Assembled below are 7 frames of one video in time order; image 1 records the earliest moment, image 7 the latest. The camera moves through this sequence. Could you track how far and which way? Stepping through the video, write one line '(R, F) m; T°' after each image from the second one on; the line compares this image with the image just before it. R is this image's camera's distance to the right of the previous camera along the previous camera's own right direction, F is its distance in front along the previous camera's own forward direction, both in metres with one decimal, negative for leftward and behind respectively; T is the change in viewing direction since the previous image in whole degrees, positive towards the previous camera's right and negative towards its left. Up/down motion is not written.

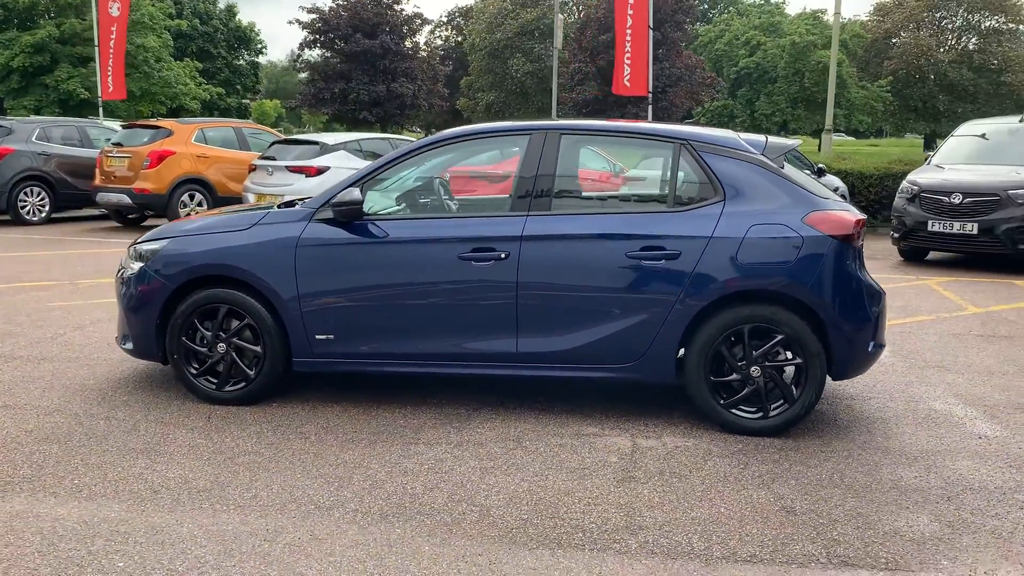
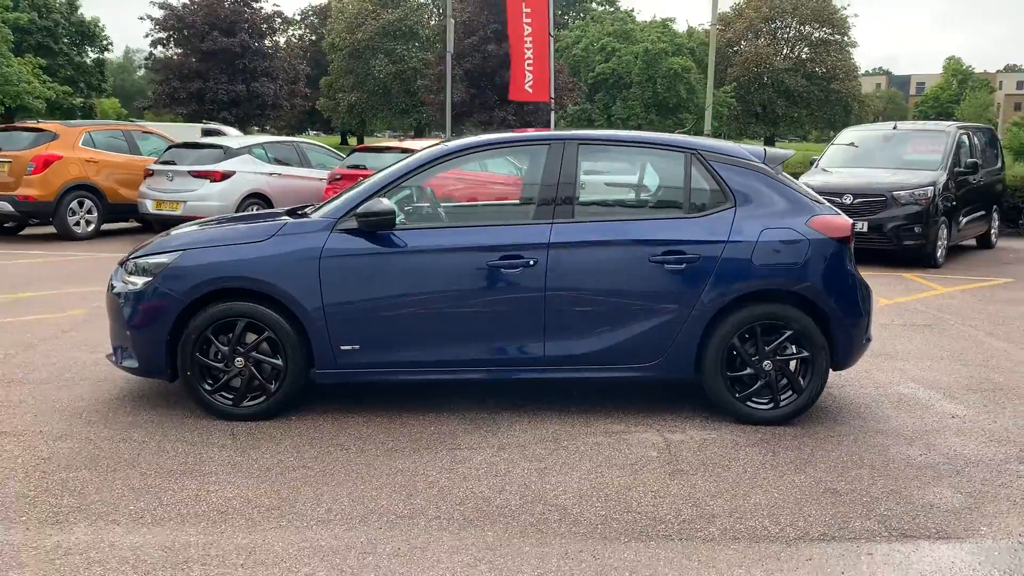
(-0.9, -0.1) m; +9°
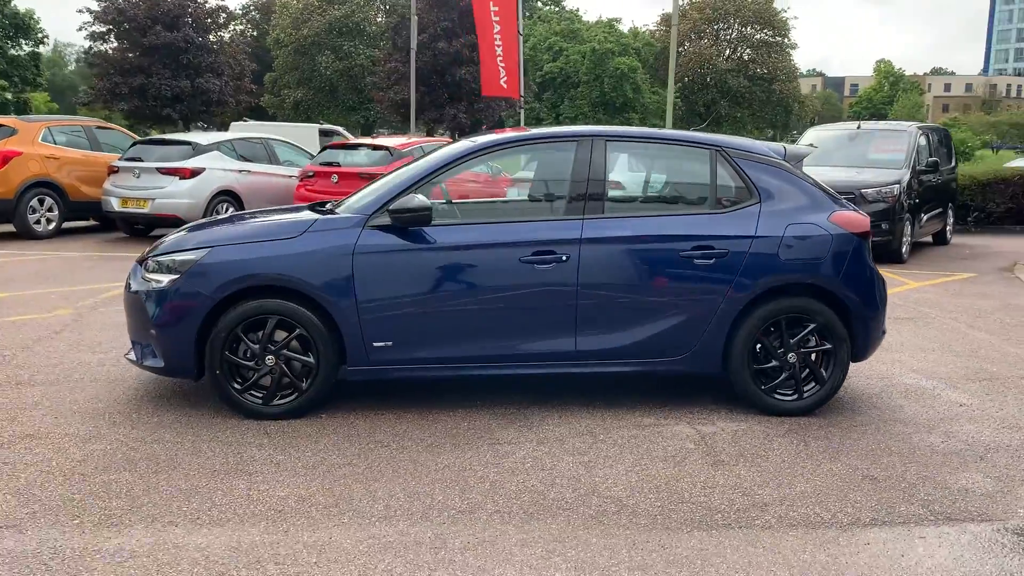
(-0.5, 0.0) m; +4°
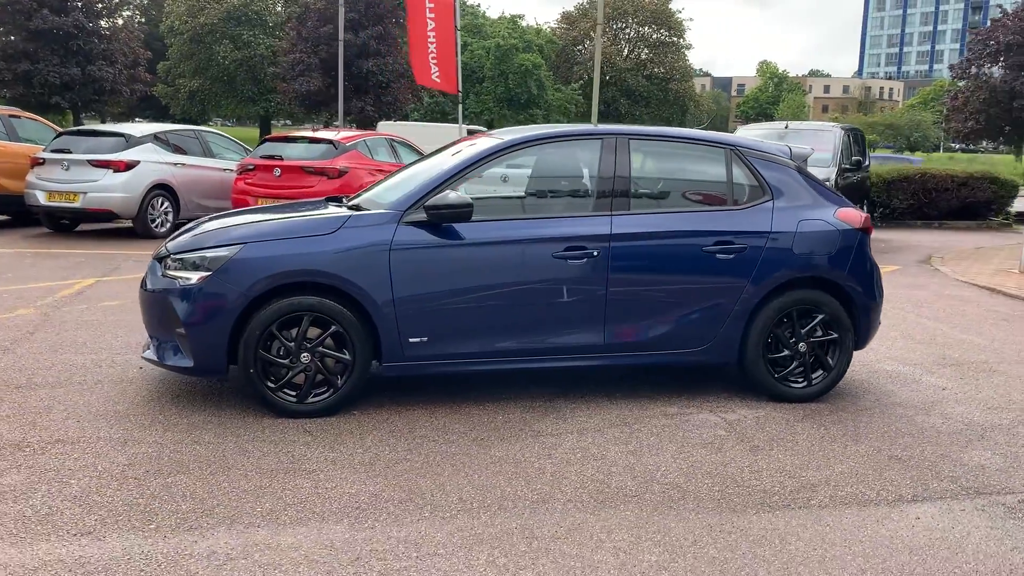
(-0.7, 0.0) m; +7°
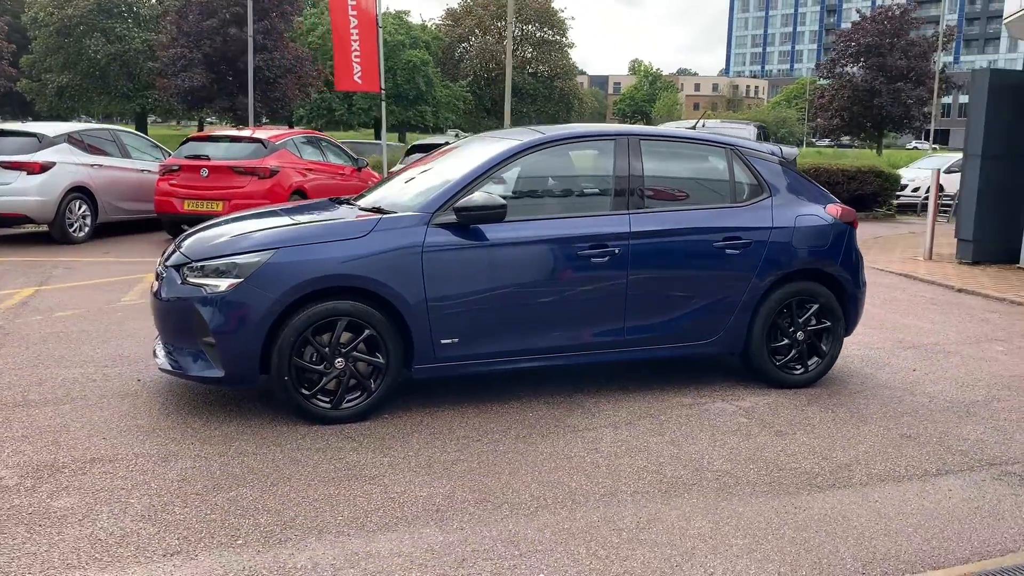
(-0.8, 0.0) m; +8°
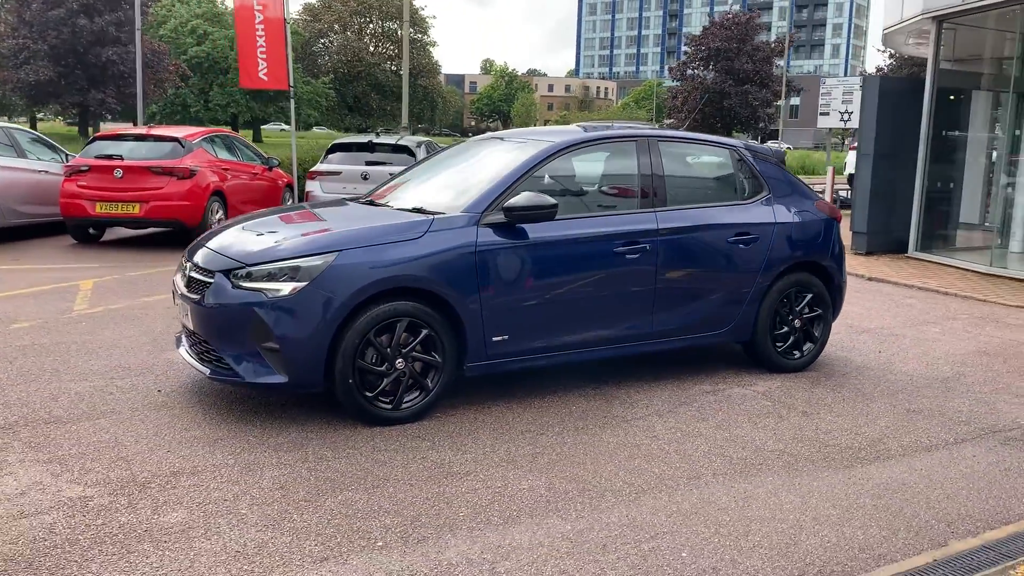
(-1.0, 0.0) m; +9°
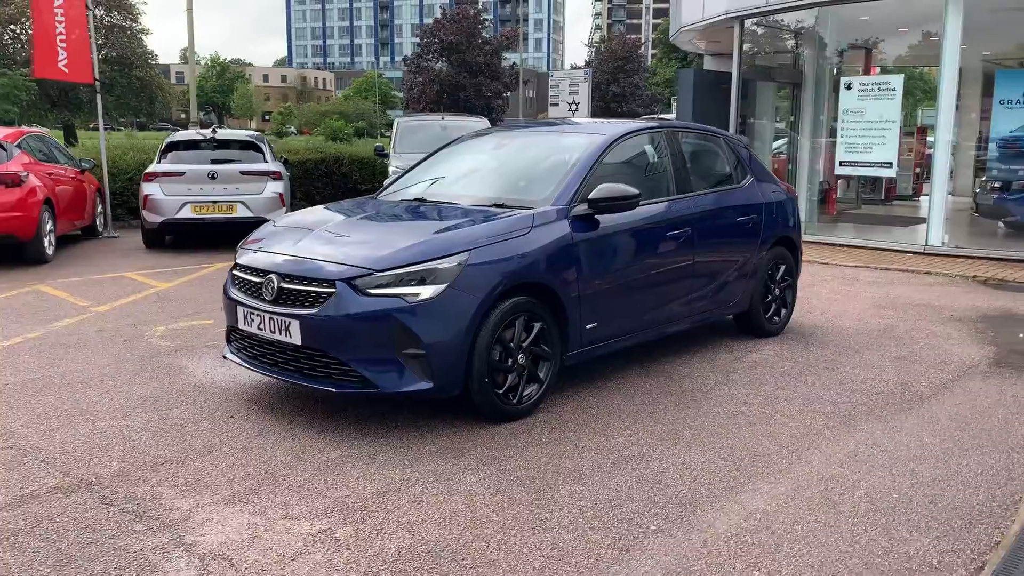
(-2.0, +0.2) m; +18°
